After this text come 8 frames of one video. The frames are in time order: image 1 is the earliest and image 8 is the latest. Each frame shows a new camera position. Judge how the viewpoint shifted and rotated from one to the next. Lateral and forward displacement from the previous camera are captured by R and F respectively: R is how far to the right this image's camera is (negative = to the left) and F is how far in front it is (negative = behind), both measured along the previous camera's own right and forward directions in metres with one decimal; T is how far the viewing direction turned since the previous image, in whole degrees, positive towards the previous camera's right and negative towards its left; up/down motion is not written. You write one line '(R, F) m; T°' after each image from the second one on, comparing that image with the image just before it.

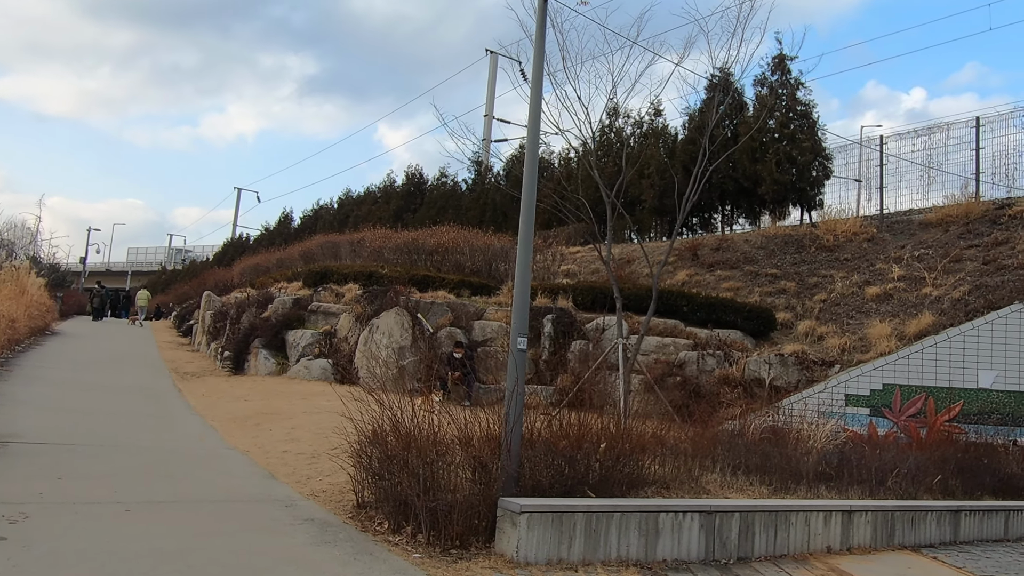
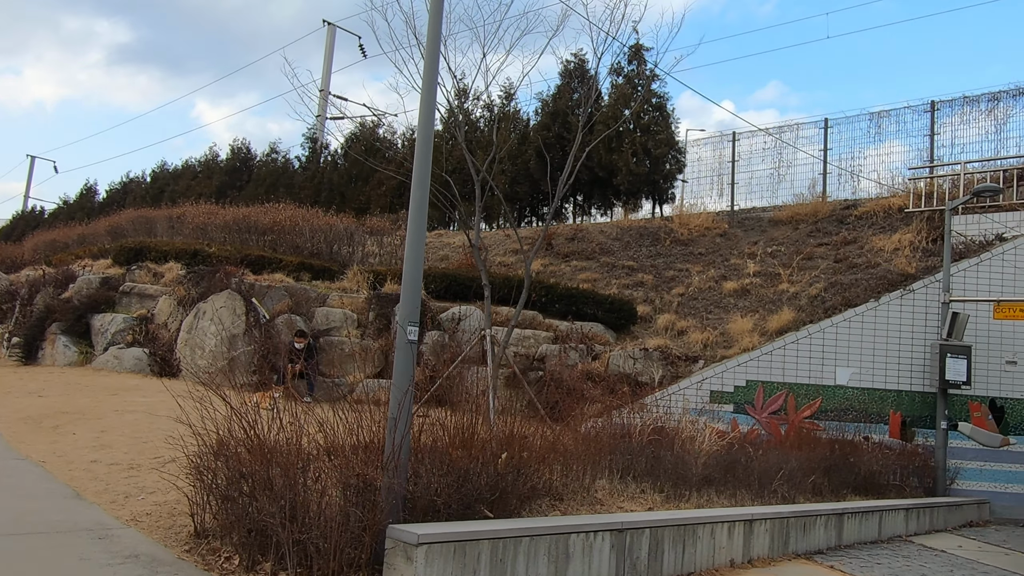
(-0.4, +1.2) m; +12°
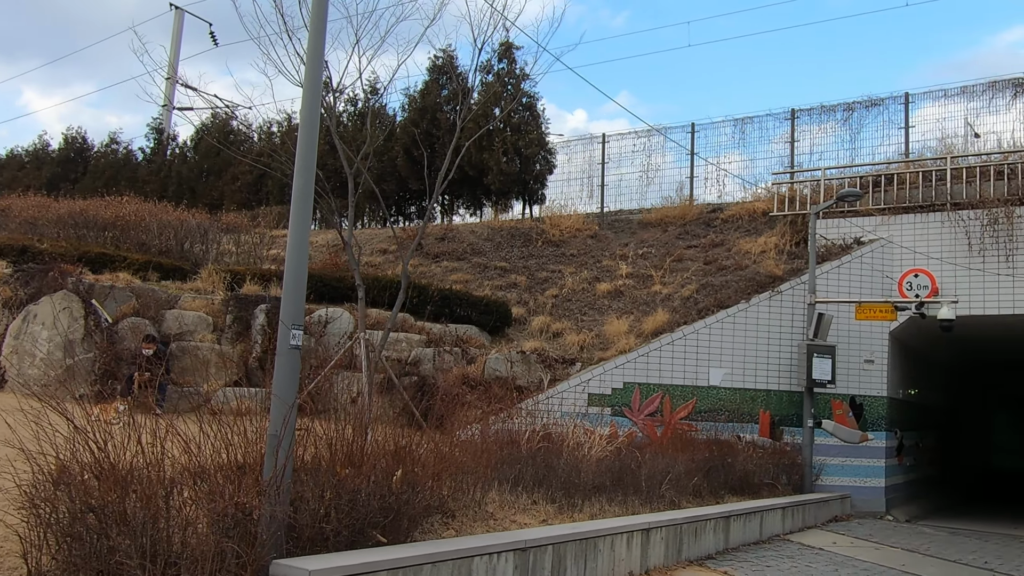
(-0.2, +0.5) m; +9°
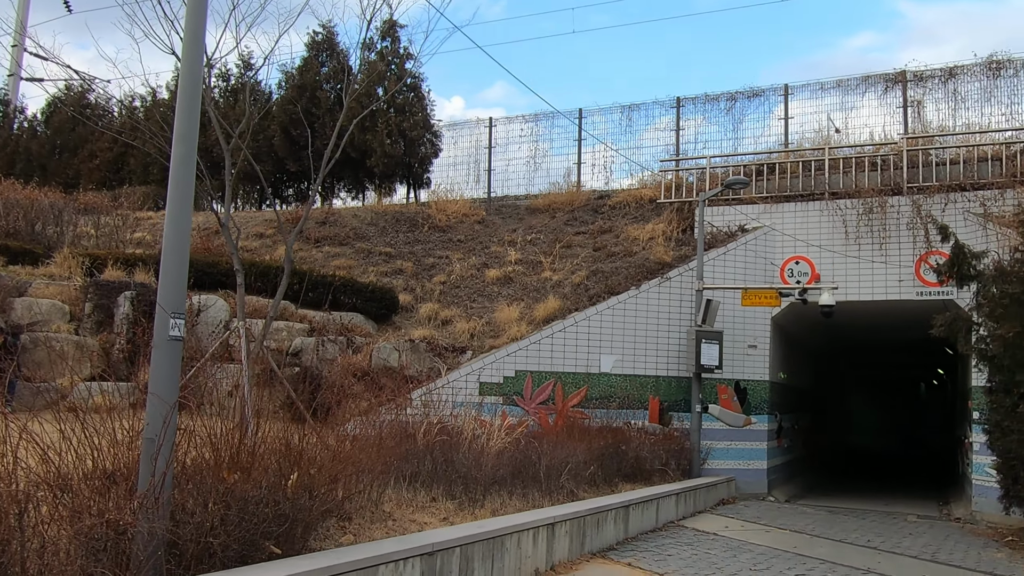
(-0.2, +0.4) m; +8°
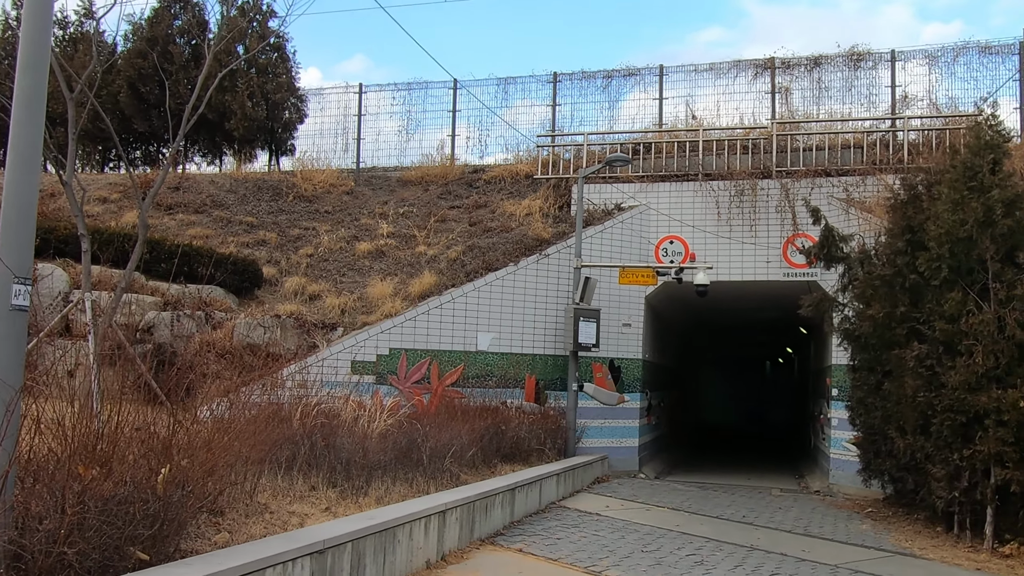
(-0.3, +0.5) m; +9°
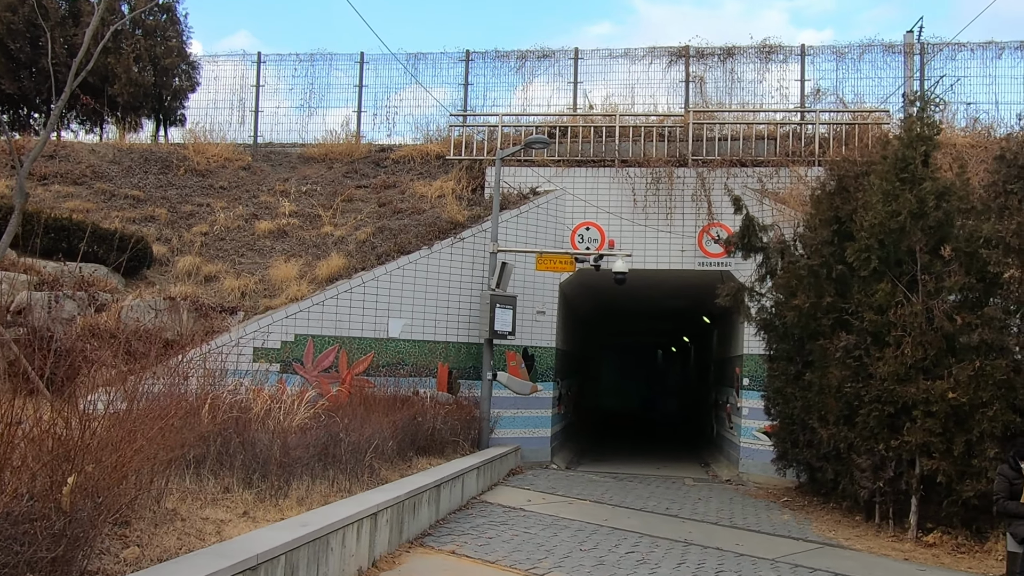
(-0.4, +0.5) m; +7°
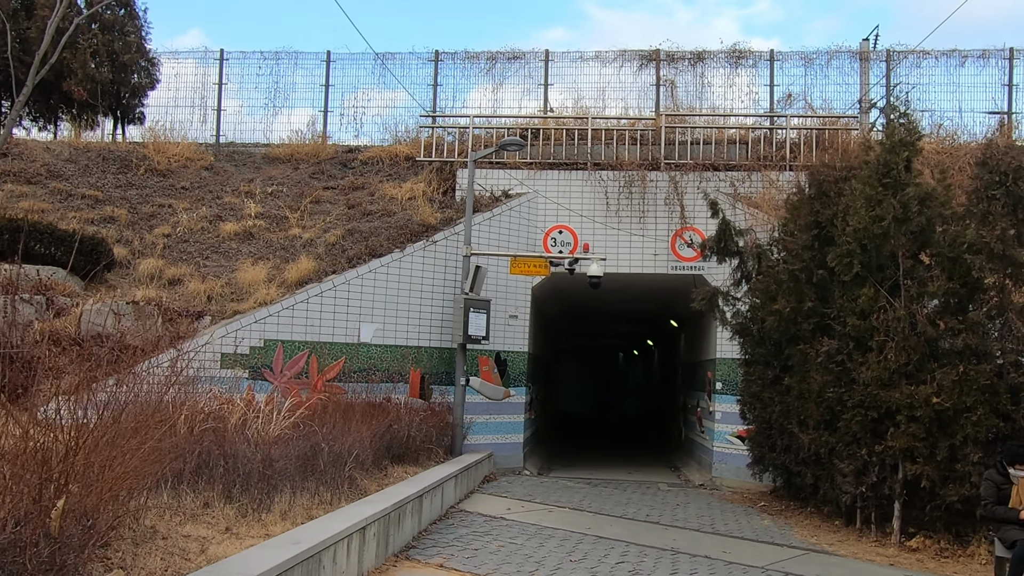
(-0.3, +0.2) m; +3°
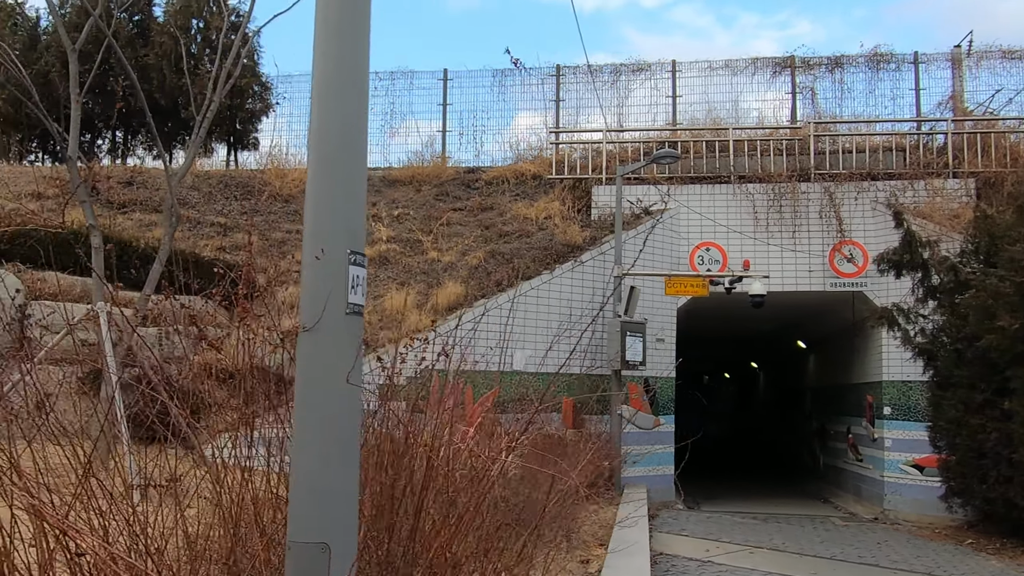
(-1.4, +0.6) m; -3°
